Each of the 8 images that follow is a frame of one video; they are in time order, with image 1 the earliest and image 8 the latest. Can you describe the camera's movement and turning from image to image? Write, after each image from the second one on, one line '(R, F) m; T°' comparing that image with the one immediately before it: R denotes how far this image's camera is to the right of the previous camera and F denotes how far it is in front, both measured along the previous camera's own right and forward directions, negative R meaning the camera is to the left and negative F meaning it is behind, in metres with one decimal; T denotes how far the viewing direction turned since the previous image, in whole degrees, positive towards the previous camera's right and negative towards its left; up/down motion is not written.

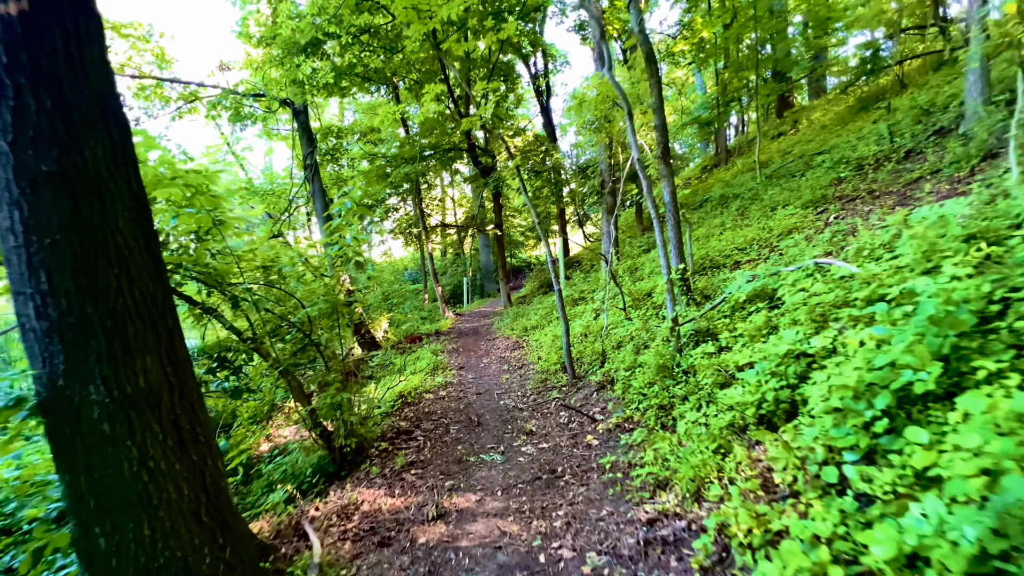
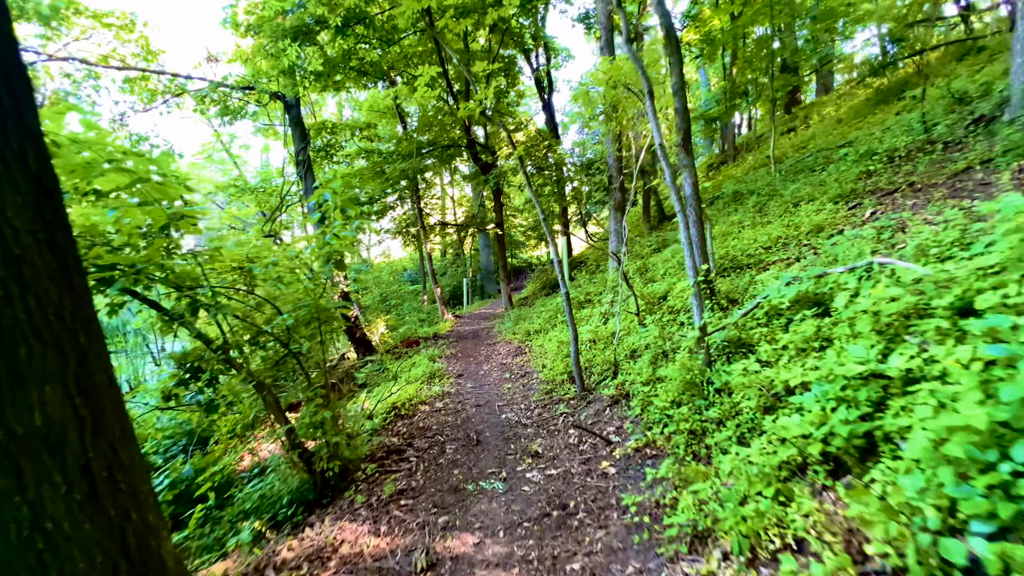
(0.0, +0.5) m; 0°
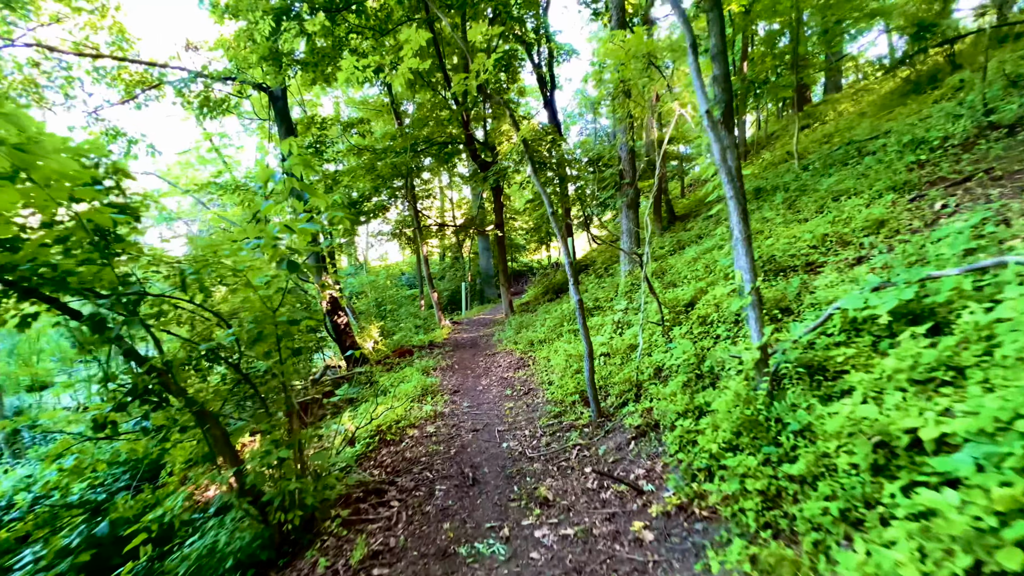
(0.0, +0.7) m; 0°
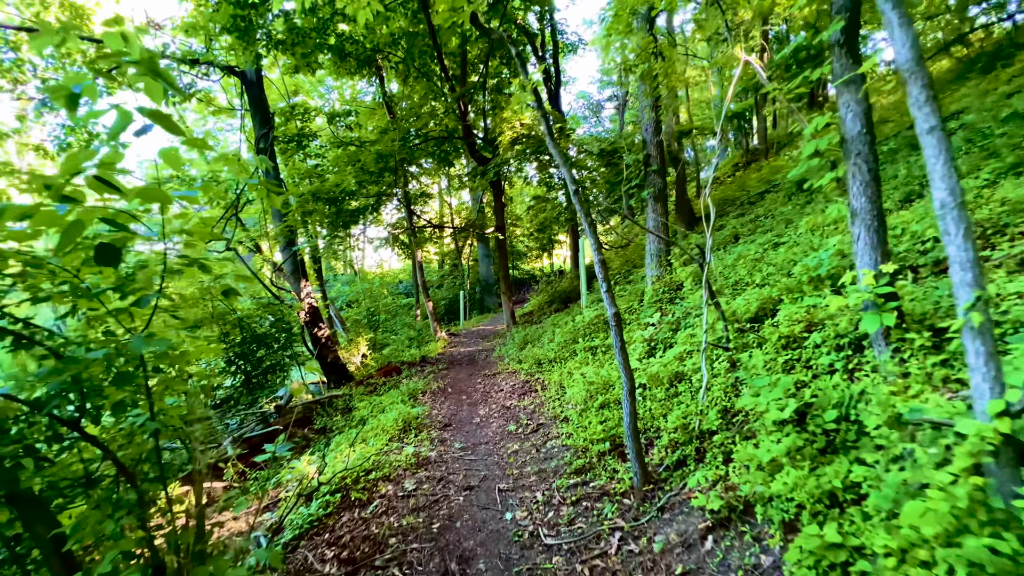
(0.0, +1.2) m; 0°
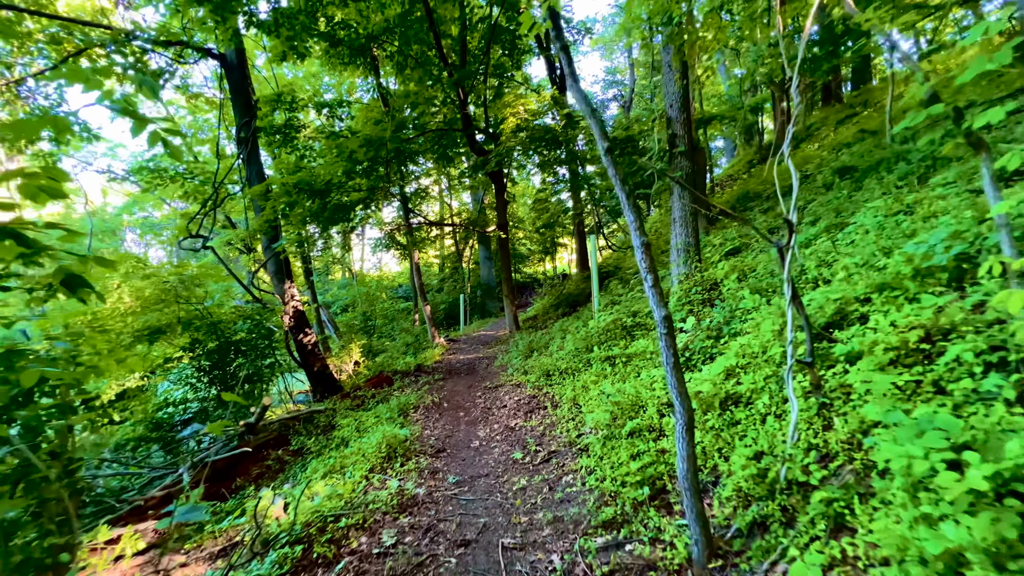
(0.0, +0.8) m; 0°
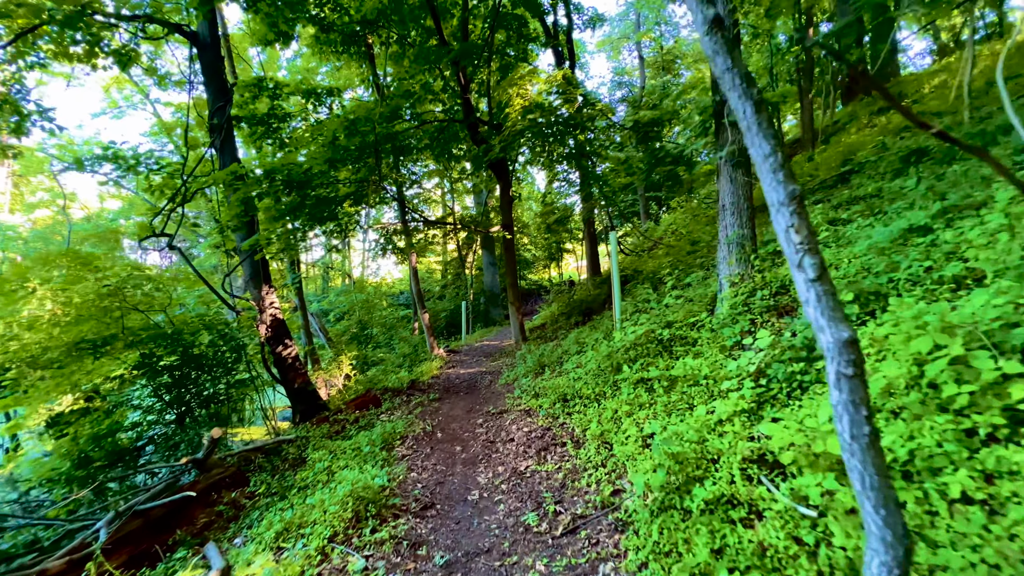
(0.0, +1.0) m; -1°
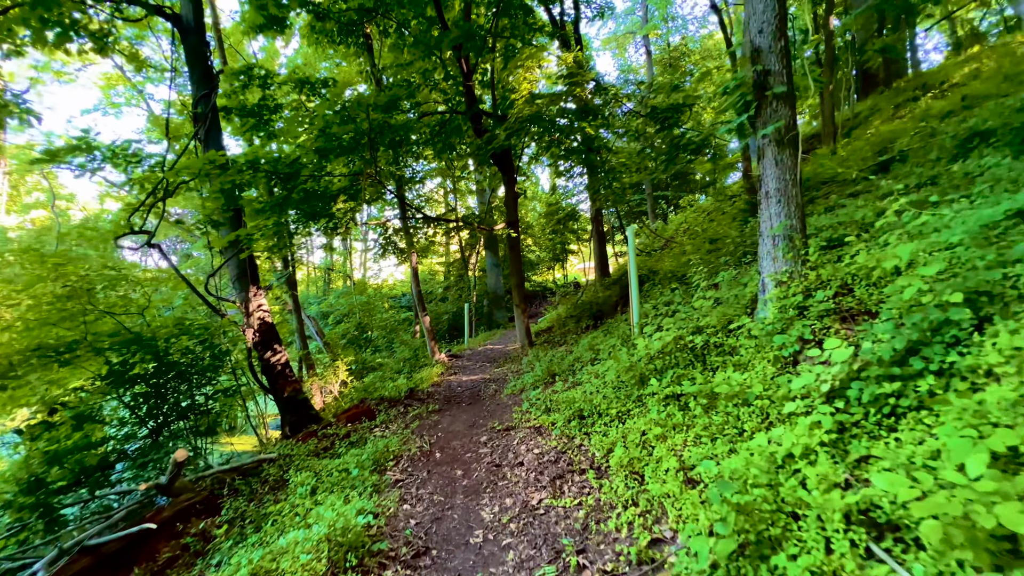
(0.0, +0.6) m; 0°
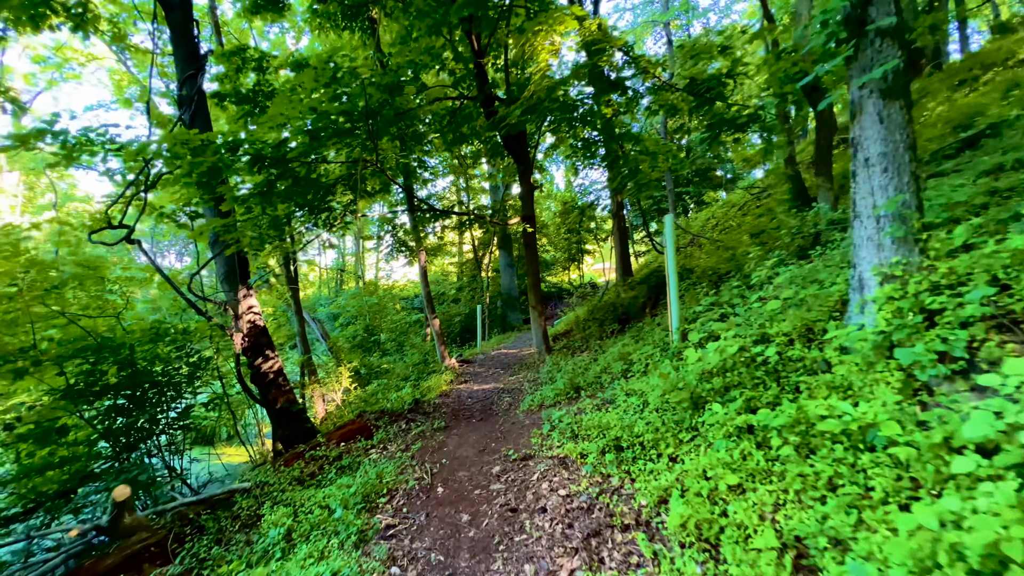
(0.0, +0.8) m; -2°
